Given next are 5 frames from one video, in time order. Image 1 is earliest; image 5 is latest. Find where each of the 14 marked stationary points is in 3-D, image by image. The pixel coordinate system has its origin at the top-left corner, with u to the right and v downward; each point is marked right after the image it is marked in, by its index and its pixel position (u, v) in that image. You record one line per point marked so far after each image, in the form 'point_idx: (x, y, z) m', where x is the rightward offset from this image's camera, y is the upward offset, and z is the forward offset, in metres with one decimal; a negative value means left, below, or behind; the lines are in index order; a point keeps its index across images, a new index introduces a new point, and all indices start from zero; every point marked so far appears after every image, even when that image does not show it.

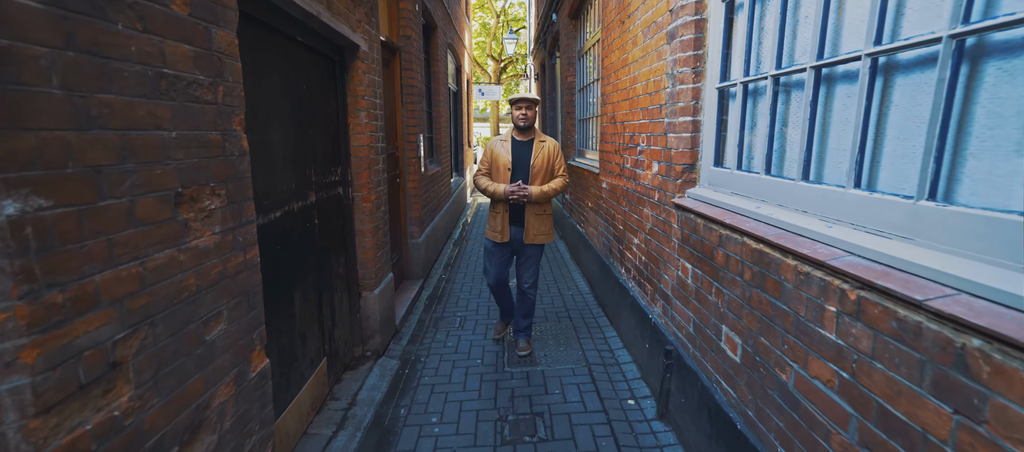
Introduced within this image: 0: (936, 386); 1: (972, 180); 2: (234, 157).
0: (+1.0, -0.4, +1.1) m
1: (+1.1, +0.1, +1.2) m
2: (-1.0, +0.3, +1.8) m
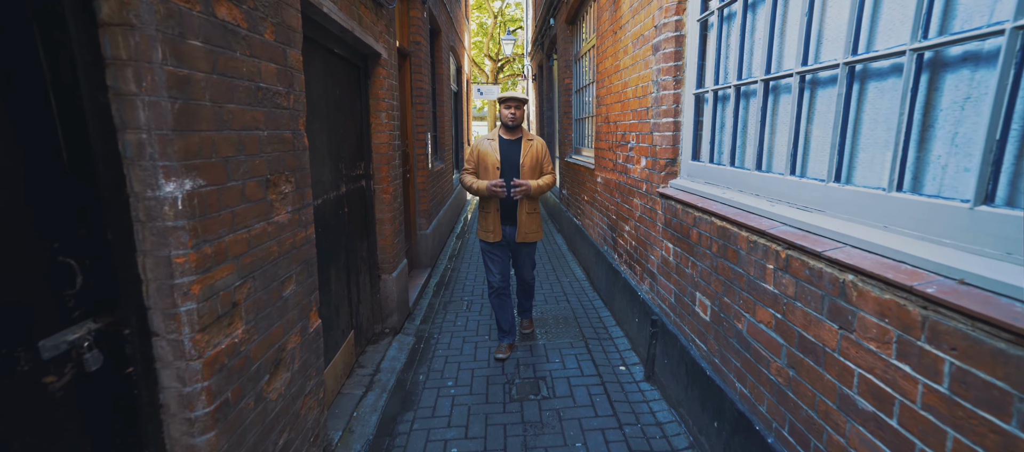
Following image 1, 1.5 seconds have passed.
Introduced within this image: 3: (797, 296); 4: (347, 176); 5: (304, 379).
0: (+1.0, -0.3, +1.6) m
1: (+1.2, +0.2, +1.6) m
2: (-1.0, +0.3, +2.2) m
3: (+1.0, -0.2, +1.7) m
4: (-1.2, +0.4, +3.5) m
5: (-1.0, -0.7, +2.3) m
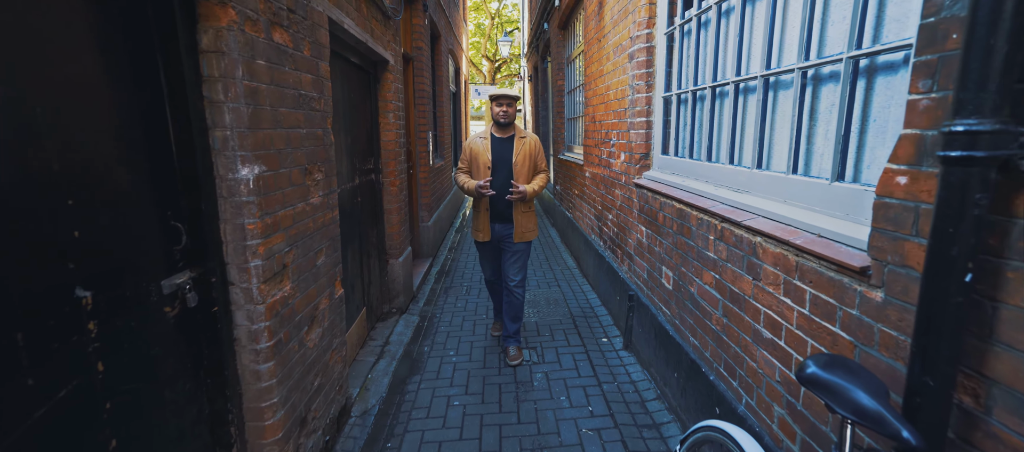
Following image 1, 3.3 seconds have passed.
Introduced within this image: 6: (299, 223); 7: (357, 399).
0: (+1.0, -0.2, +2.0) m
1: (+1.1, +0.3, +2.1) m
2: (-1.0, +0.4, +2.7) m
3: (+1.0, -0.1, +2.2) m
4: (-1.2, +0.5, +3.9) m
5: (-1.0, -0.6, +2.8) m
6: (-1.0, 0.0, +2.3) m
7: (-1.0, -1.2, +3.3) m
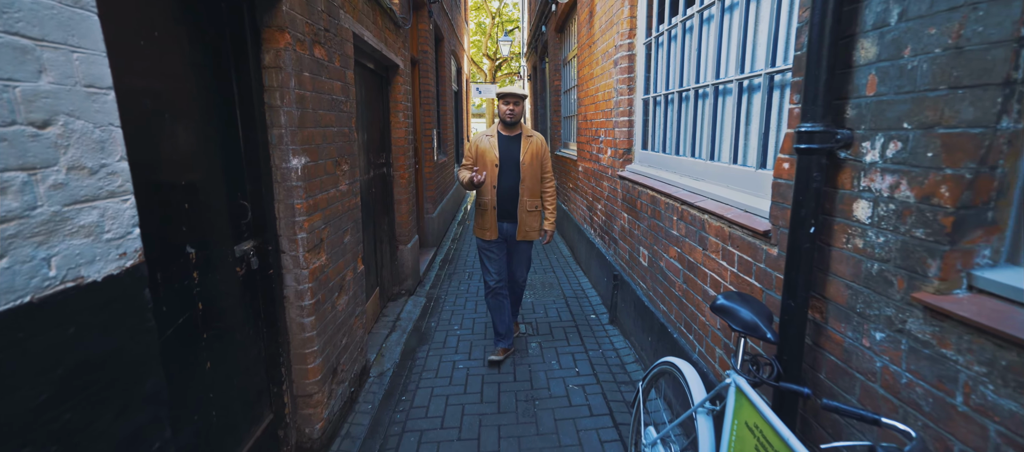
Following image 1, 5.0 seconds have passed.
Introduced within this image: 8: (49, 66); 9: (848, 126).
0: (+1.0, -0.1, +2.5) m
1: (+1.1, +0.4, +2.6) m
2: (-1.0, +0.5, +3.1) m
3: (+1.0, 0.0, +2.7) m
4: (-1.3, +0.6, +4.4) m
5: (-1.1, -0.5, +3.3) m
6: (-1.0, +0.1, +2.8) m
7: (-1.1, -1.1, +3.7) m
8: (-0.9, +0.3, +1.0) m
9: (+0.9, +0.3, +1.3) m
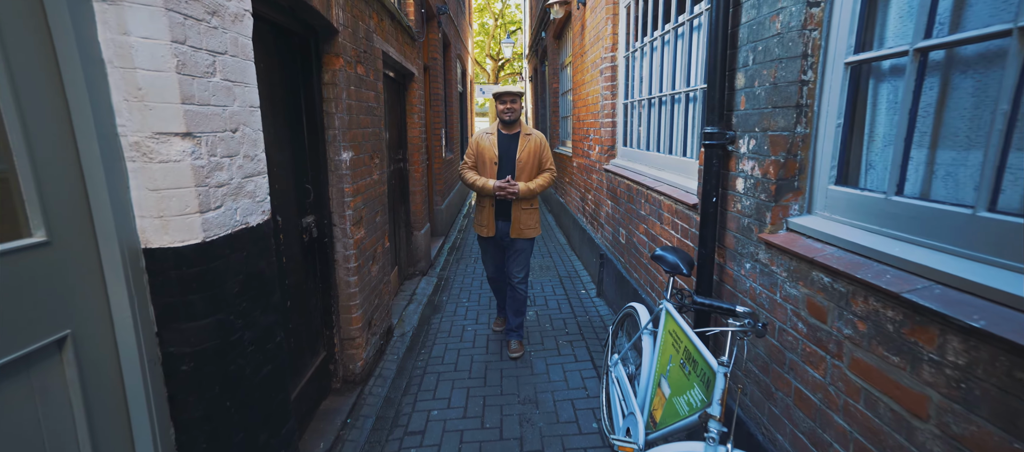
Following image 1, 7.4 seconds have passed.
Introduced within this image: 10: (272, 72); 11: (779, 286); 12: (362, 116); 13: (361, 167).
0: (+1.0, +0.1, +3.2) m
1: (+1.1, +0.5, +3.2) m
2: (-1.0, +0.7, +3.8) m
3: (+1.0, +0.1, +3.4) m
4: (-1.2, +0.7, +5.1) m
5: (-1.1, -0.4, +3.9) m
6: (-1.0, +0.2, +3.5) m
7: (-1.1, -0.9, +4.4) m
8: (-0.9, +0.4, +1.7) m
9: (+0.9, +0.4, +2.0) m
10: (-1.2, +0.8, +2.4) m
11: (+0.9, -0.2, +1.7) m
12: (-1.0, +0.8, +3.3) m
13: (-1.0, +0.4, +3.3) m
